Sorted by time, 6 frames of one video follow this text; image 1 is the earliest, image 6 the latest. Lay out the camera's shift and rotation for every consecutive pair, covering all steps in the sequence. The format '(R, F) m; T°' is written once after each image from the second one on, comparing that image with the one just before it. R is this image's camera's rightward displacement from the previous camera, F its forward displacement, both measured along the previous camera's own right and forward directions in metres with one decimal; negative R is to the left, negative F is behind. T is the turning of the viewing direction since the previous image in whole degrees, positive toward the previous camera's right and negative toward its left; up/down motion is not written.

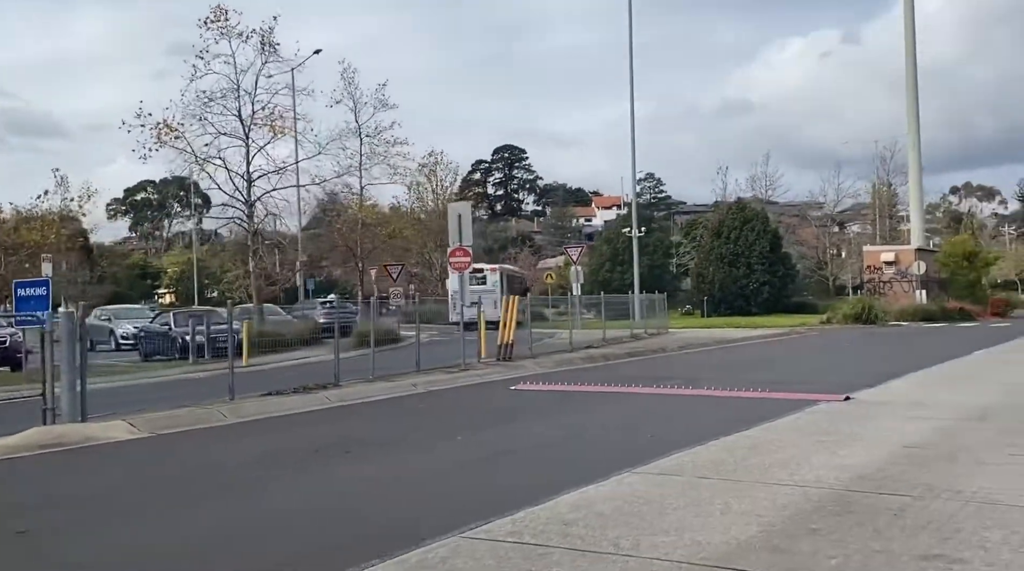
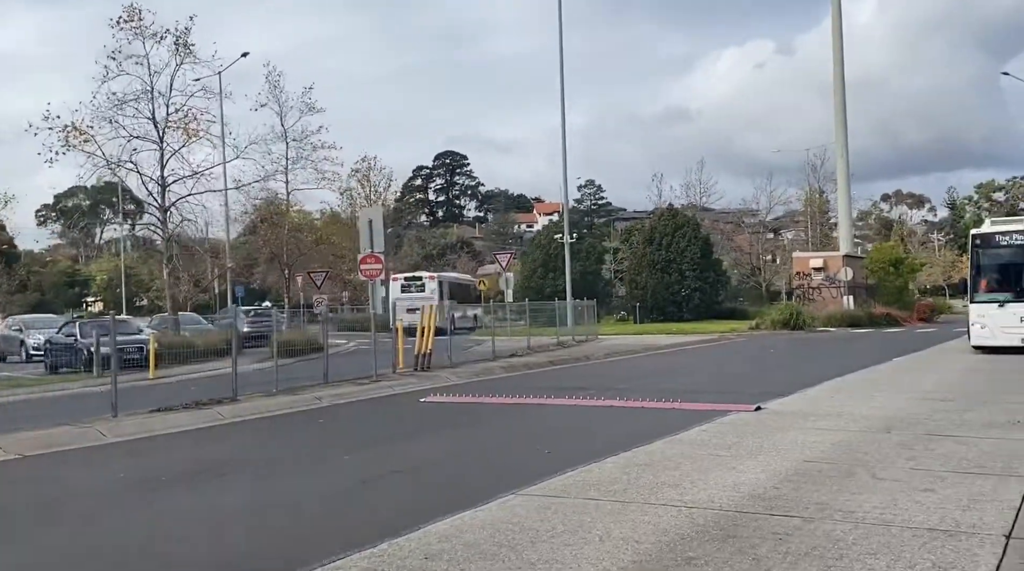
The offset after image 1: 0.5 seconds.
(+0.6, +0.5) m; +3°
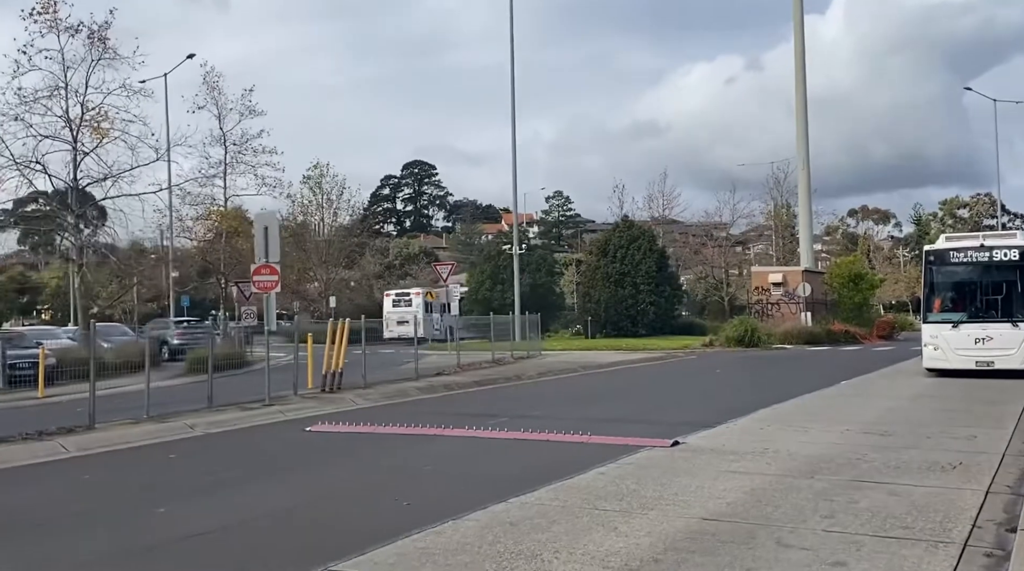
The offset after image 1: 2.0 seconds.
(+1.1, +1.7) m; +2°
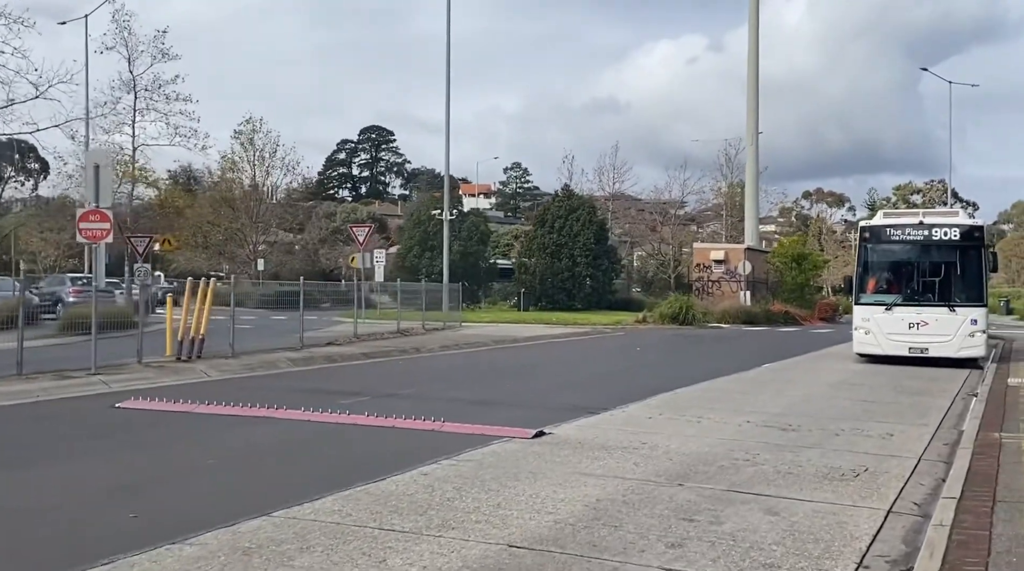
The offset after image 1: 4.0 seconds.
(+1.3, +2.2) m; +2°
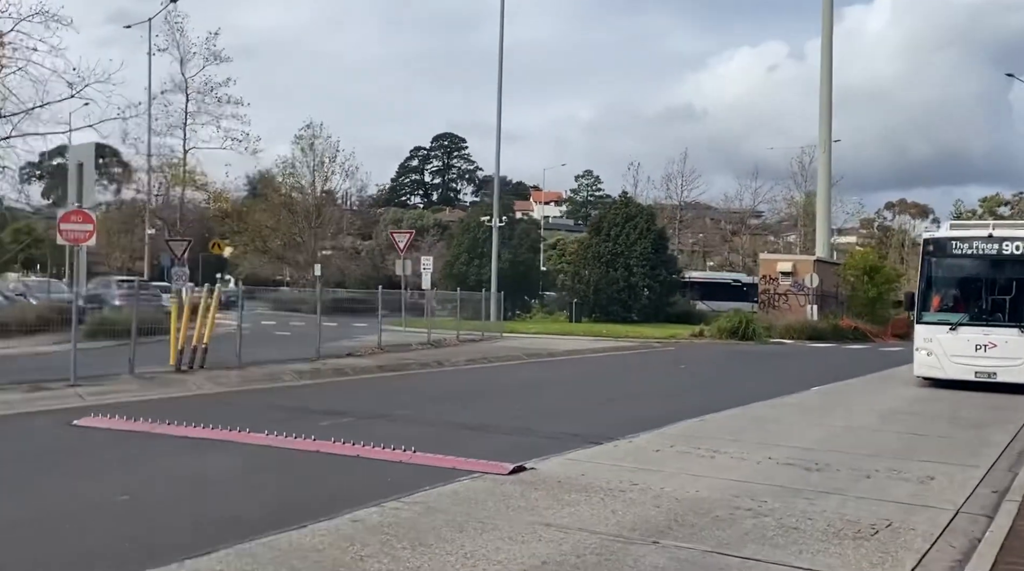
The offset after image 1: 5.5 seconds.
(+0.9, +1.4) m; -4°
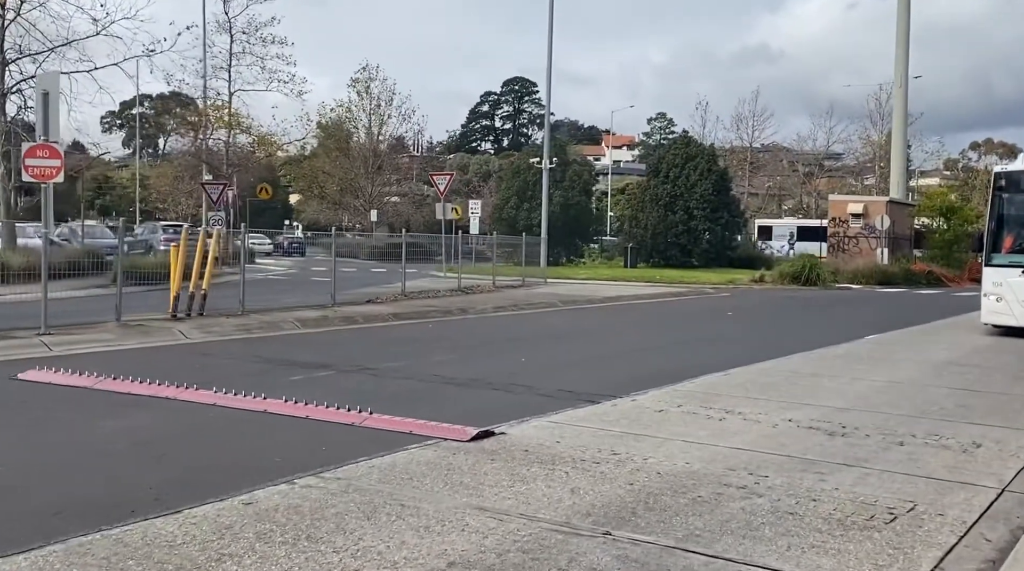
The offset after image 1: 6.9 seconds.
(+0.9, +1.5) m; -4°
